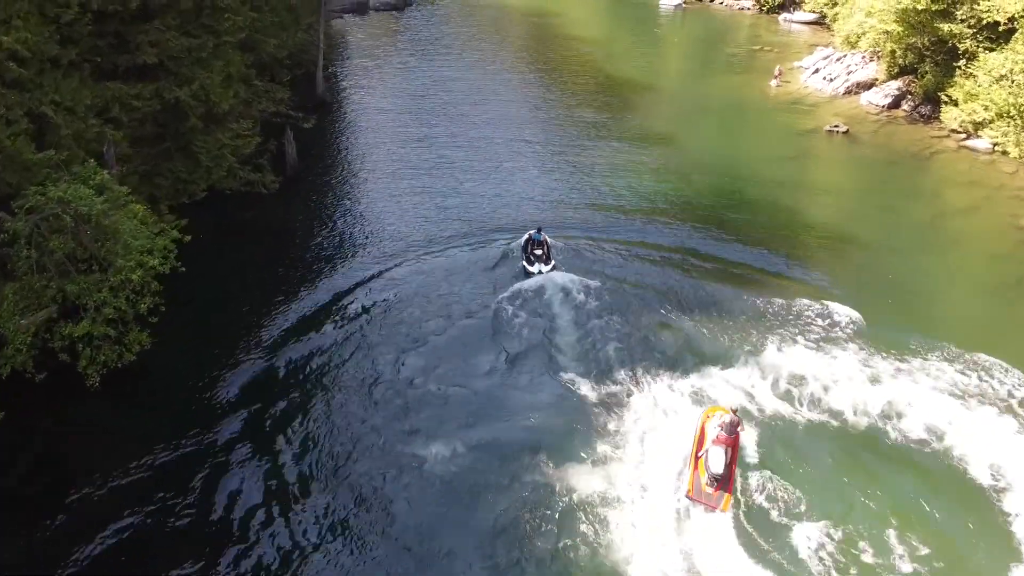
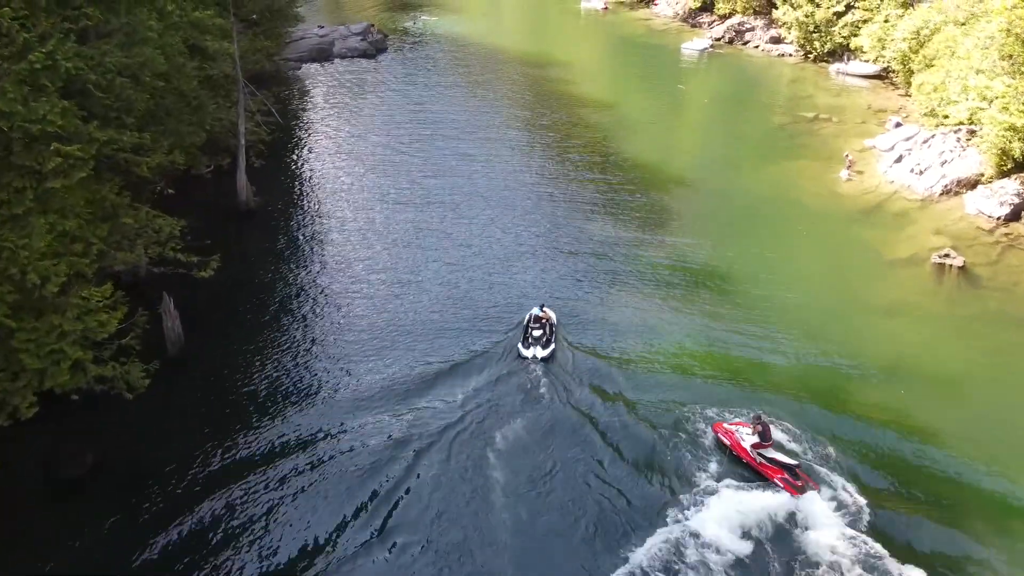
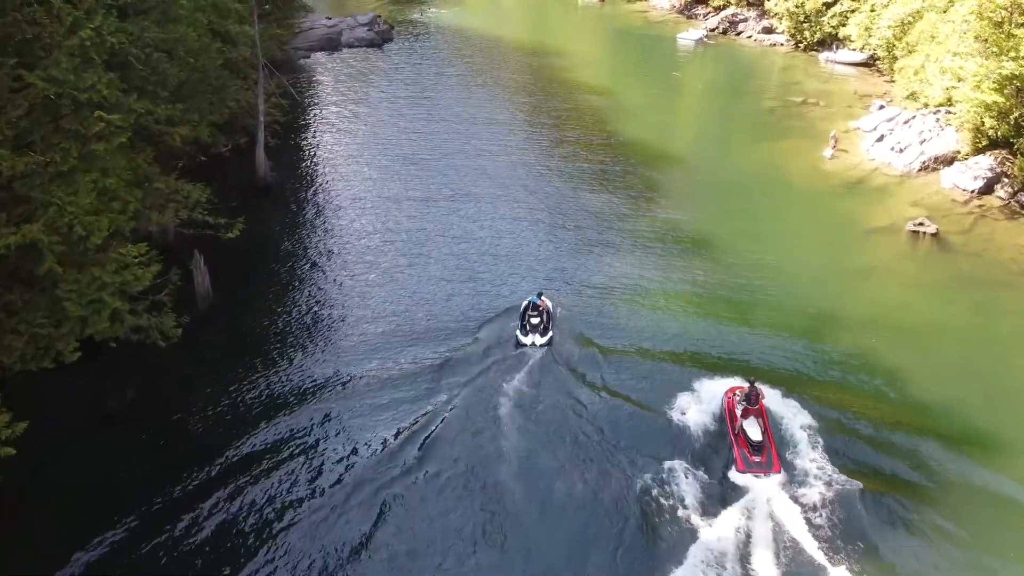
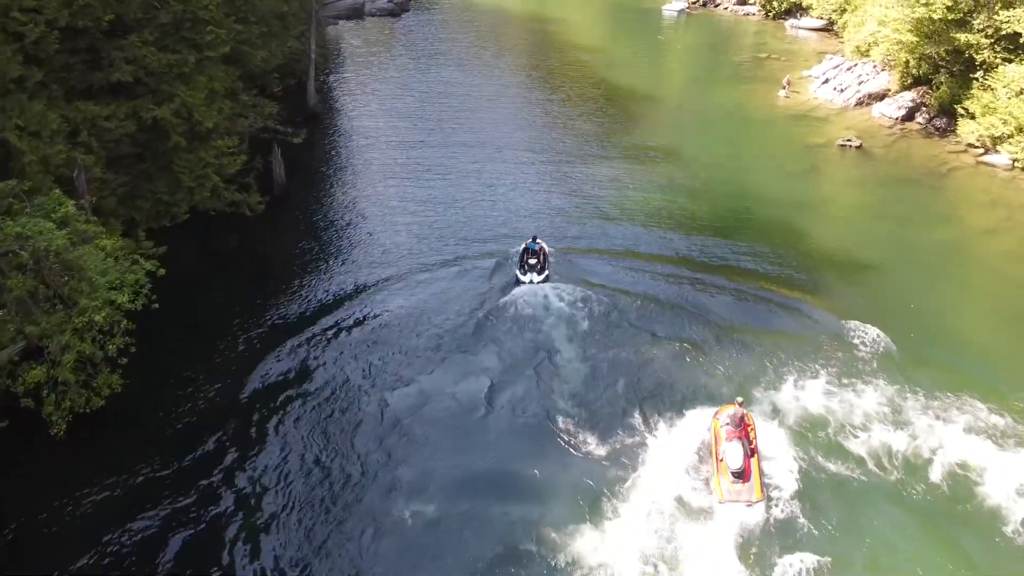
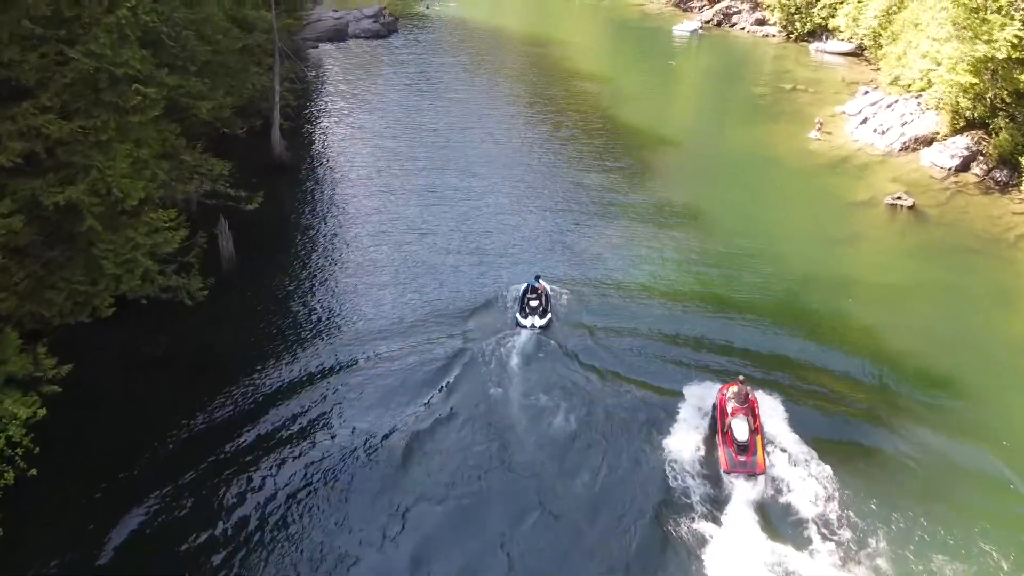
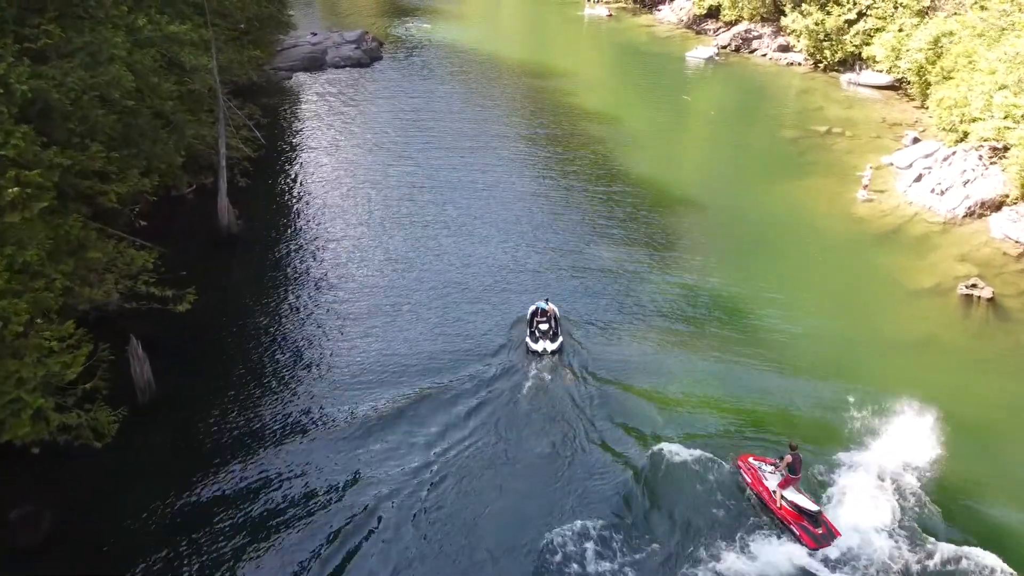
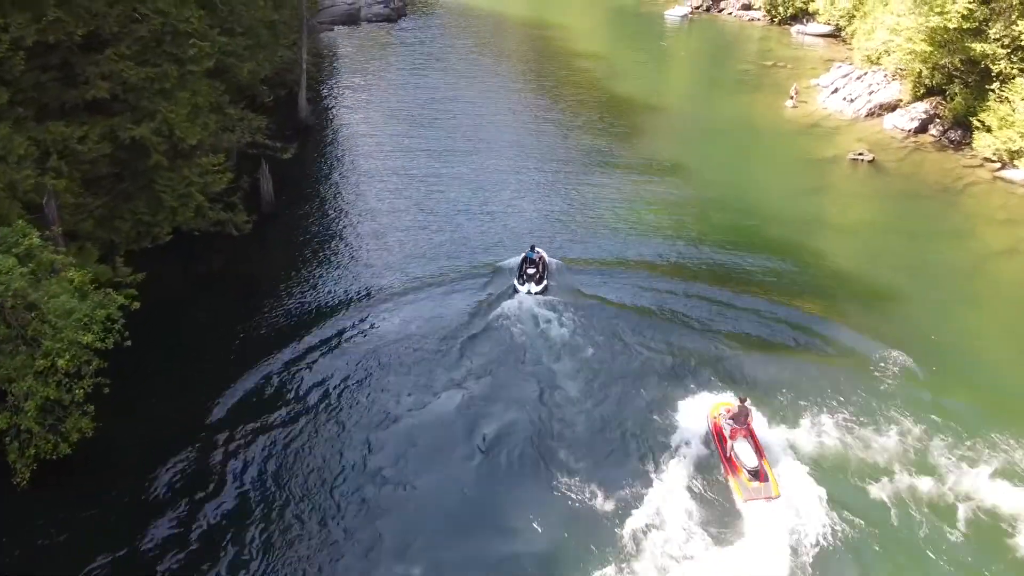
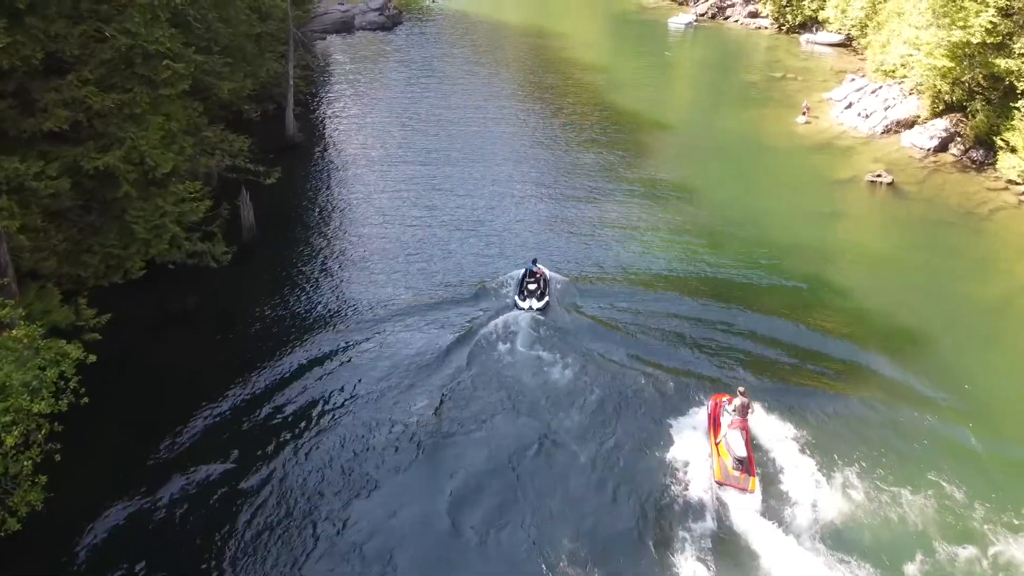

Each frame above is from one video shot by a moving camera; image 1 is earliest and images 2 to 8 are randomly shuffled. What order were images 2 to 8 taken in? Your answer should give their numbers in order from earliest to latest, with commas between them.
4, 7, 8, 5, 3, 2, 6
